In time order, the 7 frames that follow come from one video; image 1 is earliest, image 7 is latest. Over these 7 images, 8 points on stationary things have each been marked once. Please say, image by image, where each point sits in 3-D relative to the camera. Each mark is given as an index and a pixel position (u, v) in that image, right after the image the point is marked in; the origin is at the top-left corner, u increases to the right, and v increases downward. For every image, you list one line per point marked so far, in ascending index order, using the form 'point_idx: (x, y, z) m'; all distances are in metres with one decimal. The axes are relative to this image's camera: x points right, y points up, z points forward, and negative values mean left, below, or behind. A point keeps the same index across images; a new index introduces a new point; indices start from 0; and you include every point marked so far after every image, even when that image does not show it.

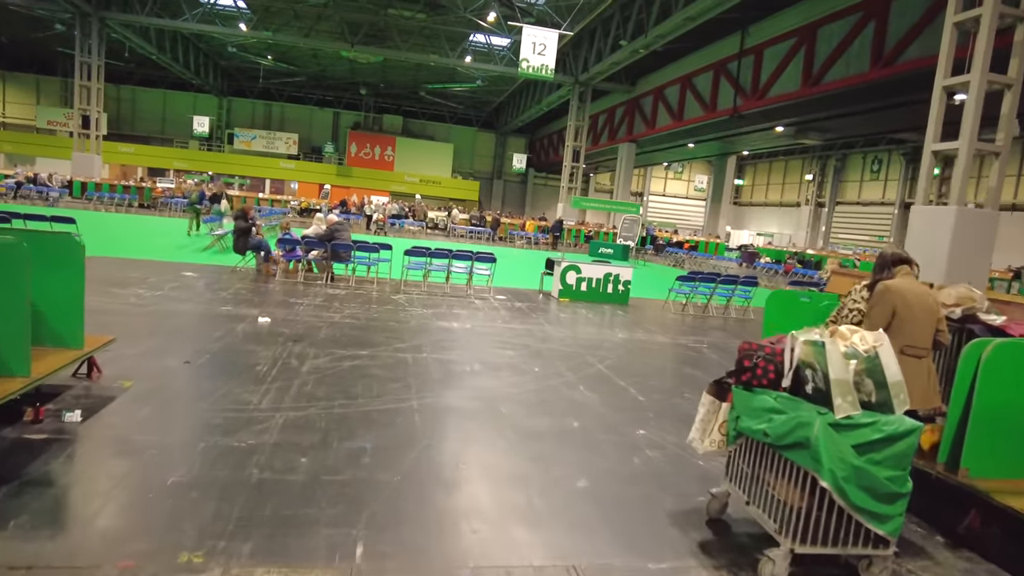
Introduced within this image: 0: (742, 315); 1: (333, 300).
0: (+4.0, -0.5, +11.6) m
1: (-2.3, -0.2, +8.7) m
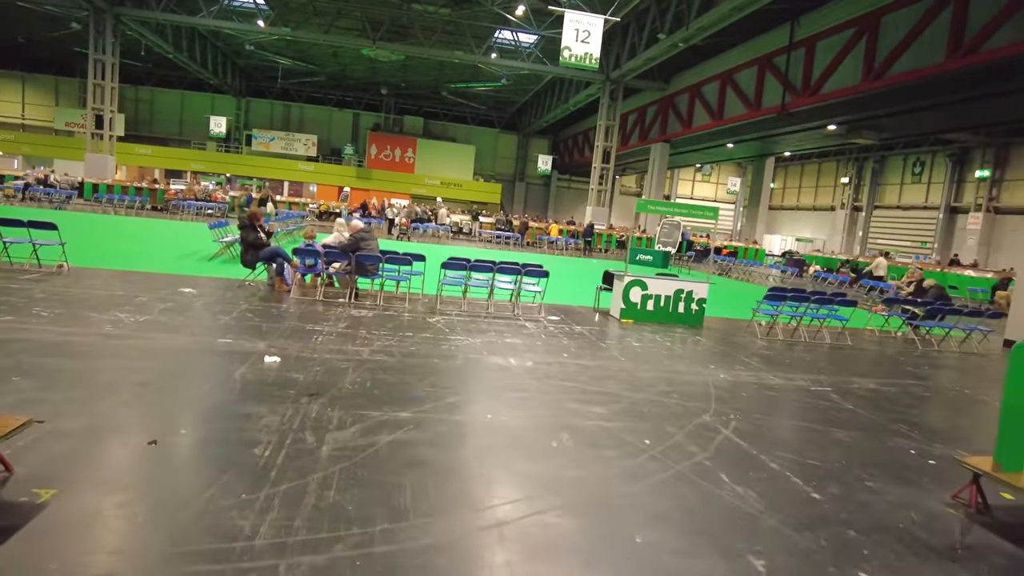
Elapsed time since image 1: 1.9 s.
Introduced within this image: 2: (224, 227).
0: (+4.8, -0.8, +9.8) m
1: (-1.6, -0.4, +7.1) m
2: (-5.3, +1.2, +12.3) m
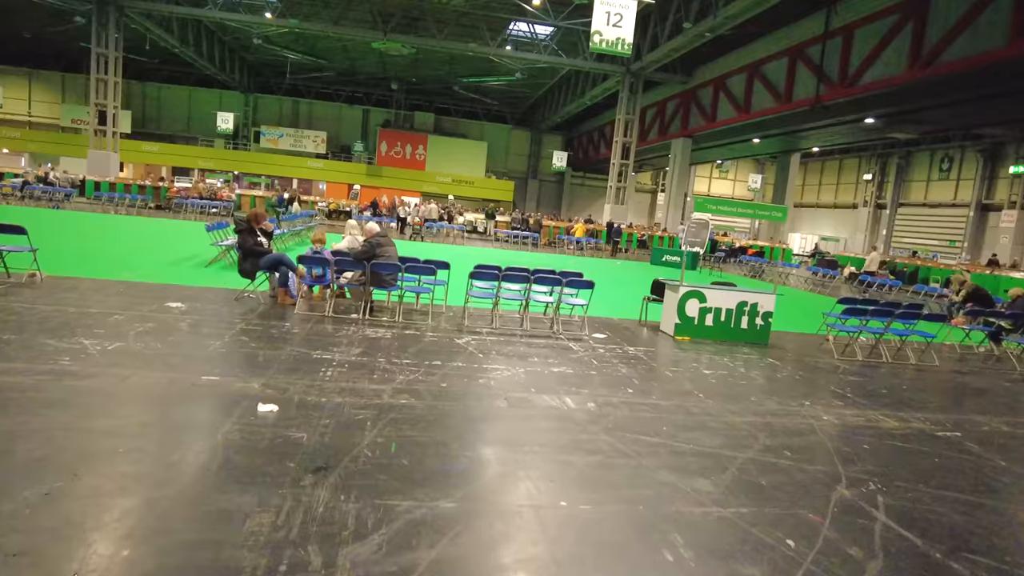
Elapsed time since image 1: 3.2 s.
0: (+5.2, -0.9, +8.5) m
1: (-1.2, -0.6, +5.9) m
2: (-4.8, +1.0, +11.2) m
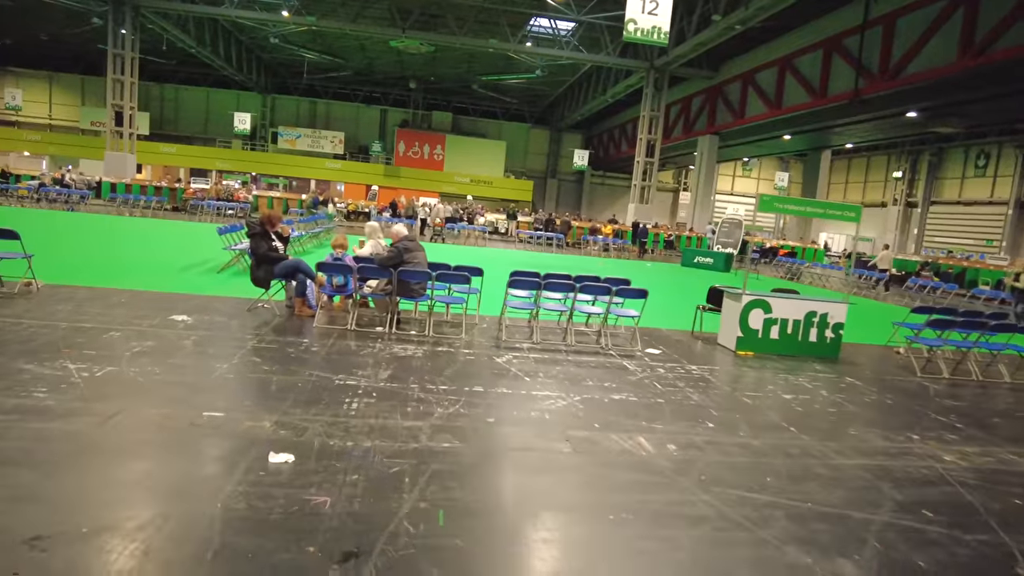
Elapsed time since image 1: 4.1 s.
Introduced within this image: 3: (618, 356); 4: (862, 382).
0: (+5.7, -1.0, +7.5) m
1: (-0.8, -0.7, +5.1) m
2: (-4.3, +0.9, +10.4) m
3: (+1.0, -0.7, +6.5) m
4: (+3.5, -0.9, +6.6) m
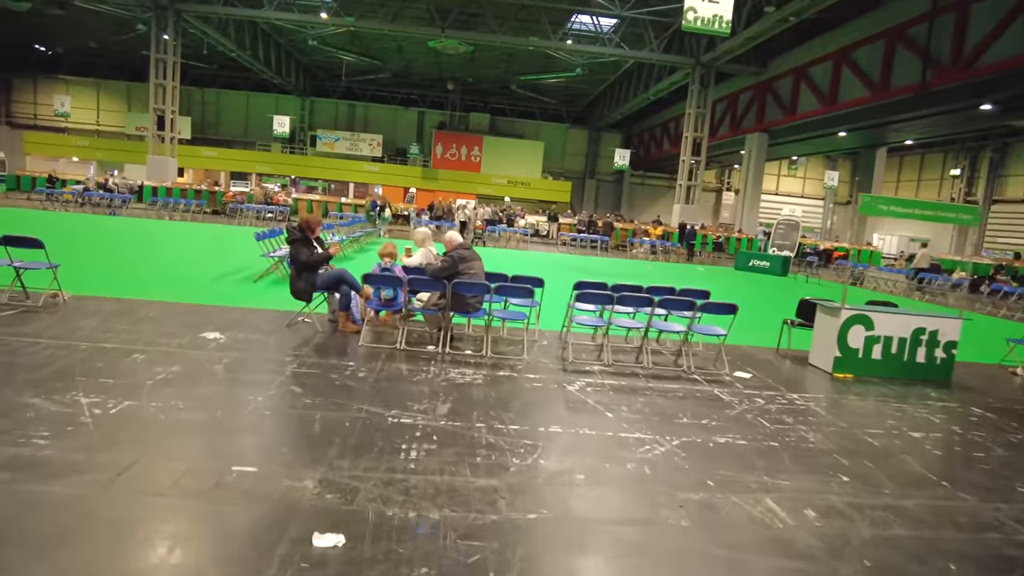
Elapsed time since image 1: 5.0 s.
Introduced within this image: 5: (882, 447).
0: (+6.3, -1.2, +6.5) m
1: (-0.3, -0.8, +4.4) m
2: (-3.5, +0.8, +9.9) m
3: (+1.6, -0.8, +5.6) m
4: (+4.1, -1.1, +5.7) m
5: (+2.5, -1.1, +4.4) m
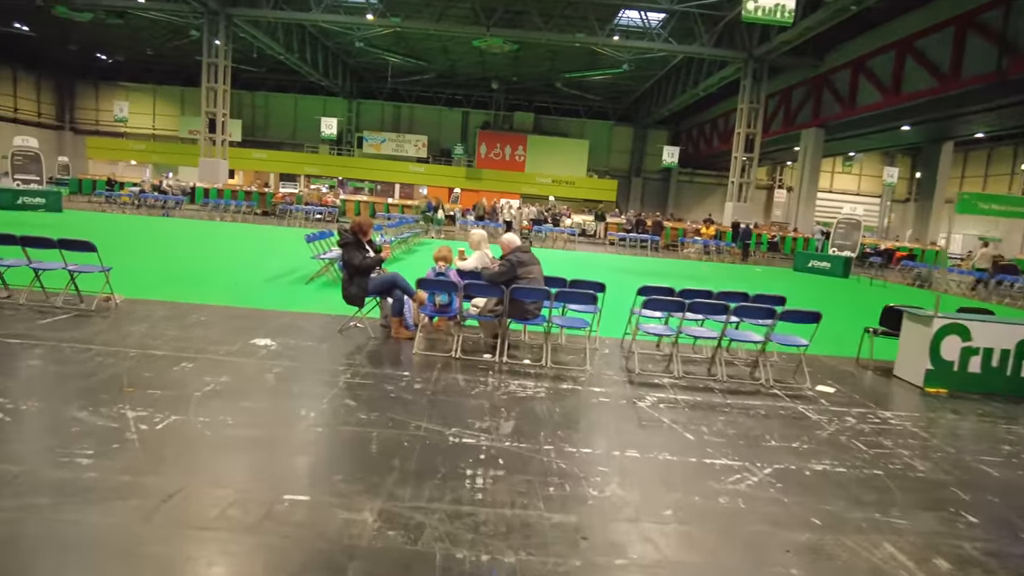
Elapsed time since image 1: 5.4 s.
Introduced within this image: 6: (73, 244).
0: (+6.9, -1.2, +5.7) m
1: (+0.2, -0.8, +4.0) m
2: (-2.7, +0.7, +9.7) m
3: (+2.1, -0.8, +5.2) m
4: (+4.6, -1.1, +5.0) m
5: (+2.9, -1.1, +3.8) m
6: (-4.2, +0.4, +6.3) m
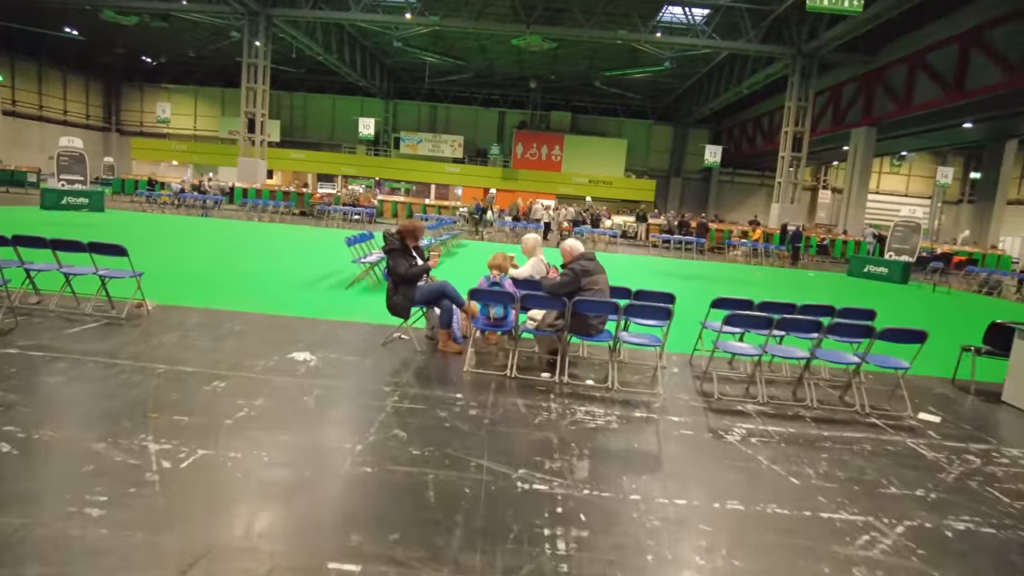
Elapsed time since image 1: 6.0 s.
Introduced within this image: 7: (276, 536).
0: (+7.3, -1.4, +4.8) m
1: (+0.5, -0.9, +3.5) m
2: (-2.0, +0.7, +9.3) m
3: (+2.6, -1.0, +4.5) m
4: (+5.0, -1.3, +4.2) m
5: (+3.2, -1.2, +3.1) m
6: (-3.7, +0.4, +6.0) m
7: (-0.9, -0.9, +2.5) m
